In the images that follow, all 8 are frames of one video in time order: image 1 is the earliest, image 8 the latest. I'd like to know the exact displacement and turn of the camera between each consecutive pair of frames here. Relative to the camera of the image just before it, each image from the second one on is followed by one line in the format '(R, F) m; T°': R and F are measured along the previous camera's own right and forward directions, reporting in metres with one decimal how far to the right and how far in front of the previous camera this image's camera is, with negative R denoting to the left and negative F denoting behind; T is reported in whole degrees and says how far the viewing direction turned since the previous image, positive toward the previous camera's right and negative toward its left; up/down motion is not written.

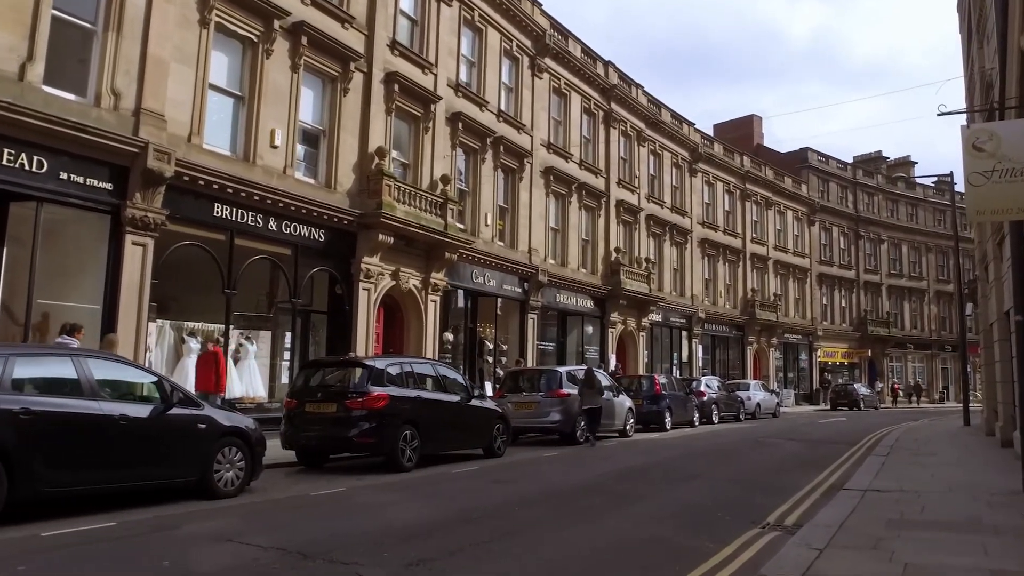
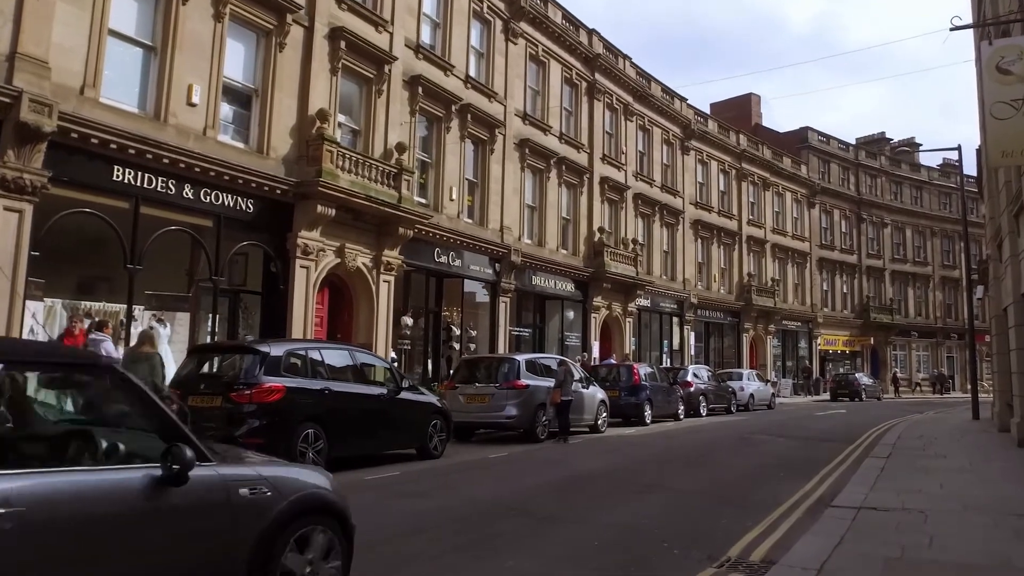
(+1.0, +1.8) m; 0°
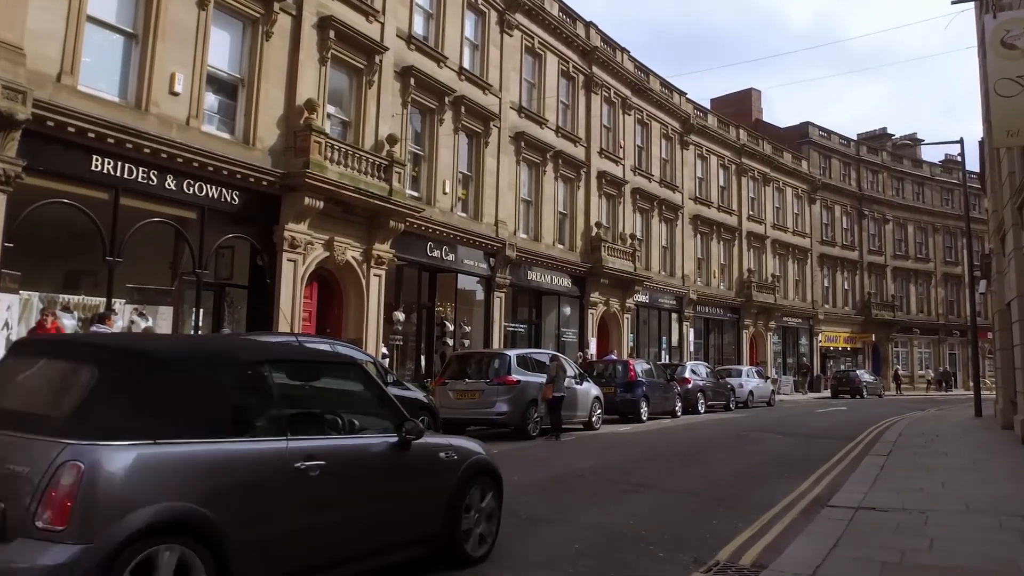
(+0.2, +0.3) m; 0°
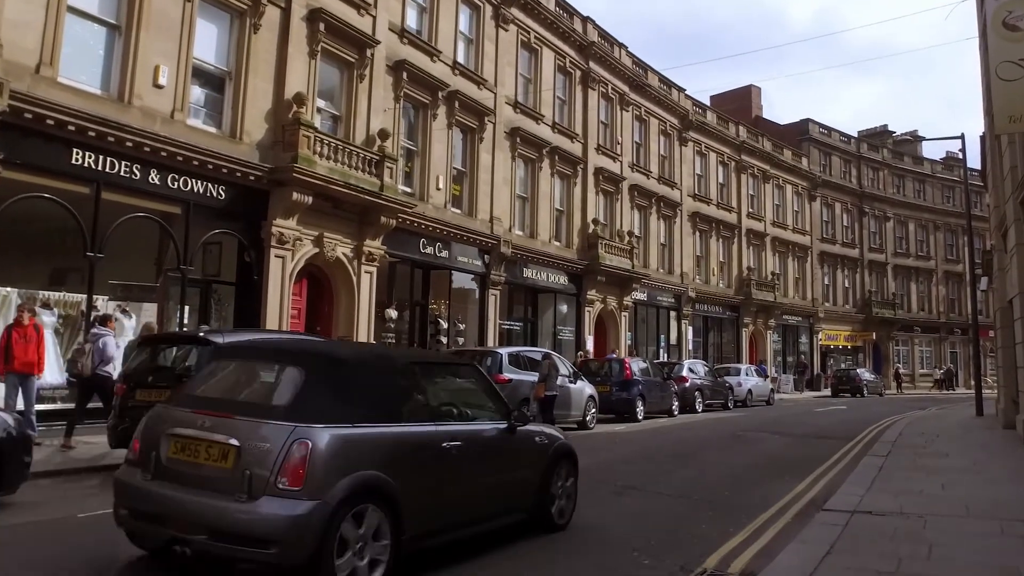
(+0.2, +0.3) m; 0°
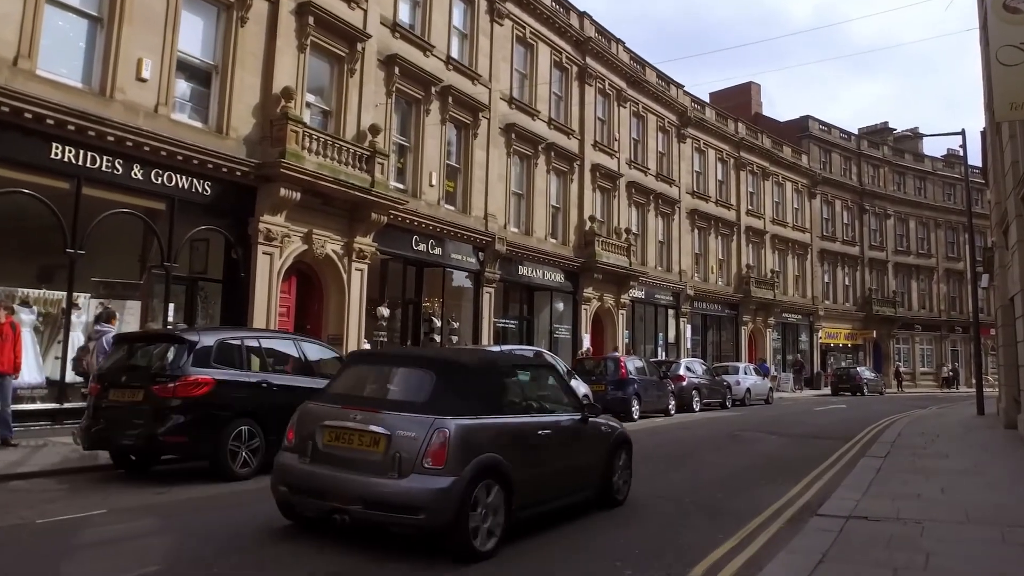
(+0.2, +0.3) m; 0°
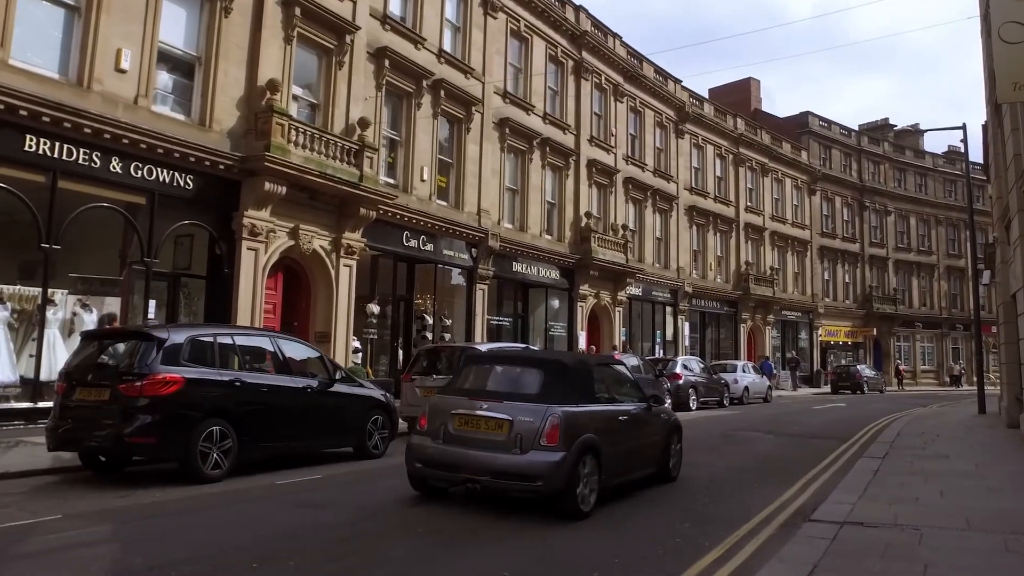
(+0.2, +0.3) m; 0°
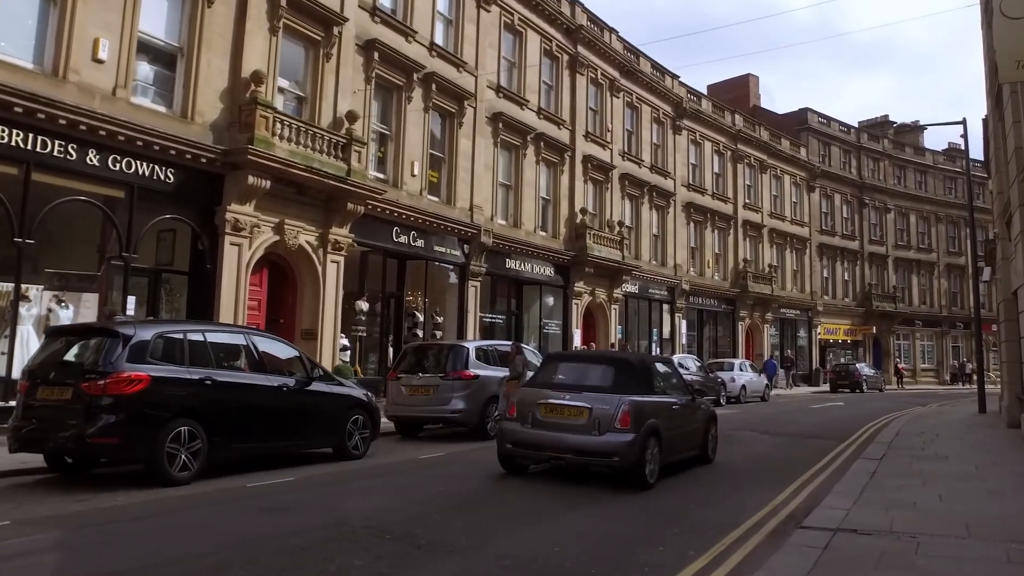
(+0.2, +0.3) m; 0°
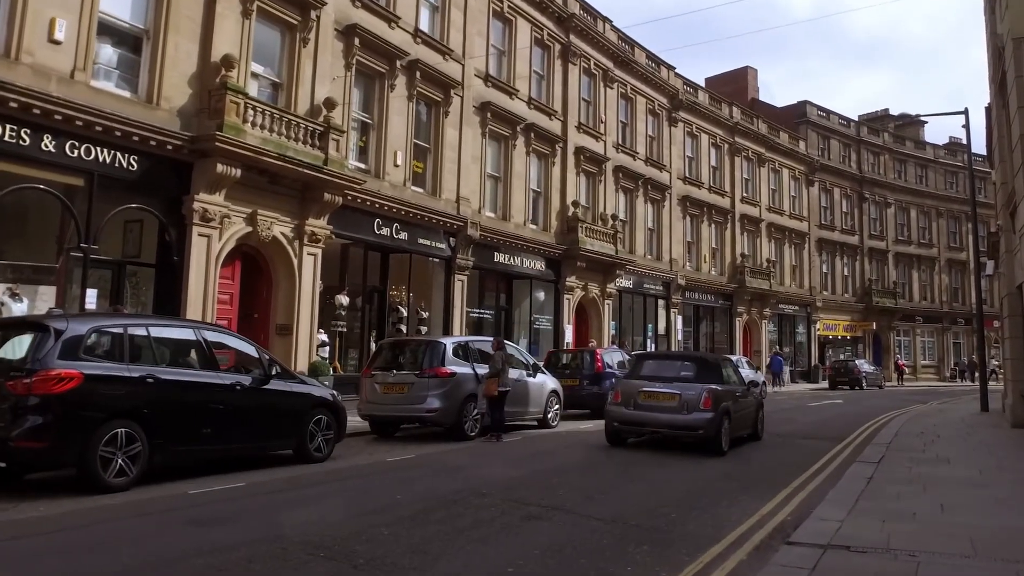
(+0.3, +0.6) m; 0°
